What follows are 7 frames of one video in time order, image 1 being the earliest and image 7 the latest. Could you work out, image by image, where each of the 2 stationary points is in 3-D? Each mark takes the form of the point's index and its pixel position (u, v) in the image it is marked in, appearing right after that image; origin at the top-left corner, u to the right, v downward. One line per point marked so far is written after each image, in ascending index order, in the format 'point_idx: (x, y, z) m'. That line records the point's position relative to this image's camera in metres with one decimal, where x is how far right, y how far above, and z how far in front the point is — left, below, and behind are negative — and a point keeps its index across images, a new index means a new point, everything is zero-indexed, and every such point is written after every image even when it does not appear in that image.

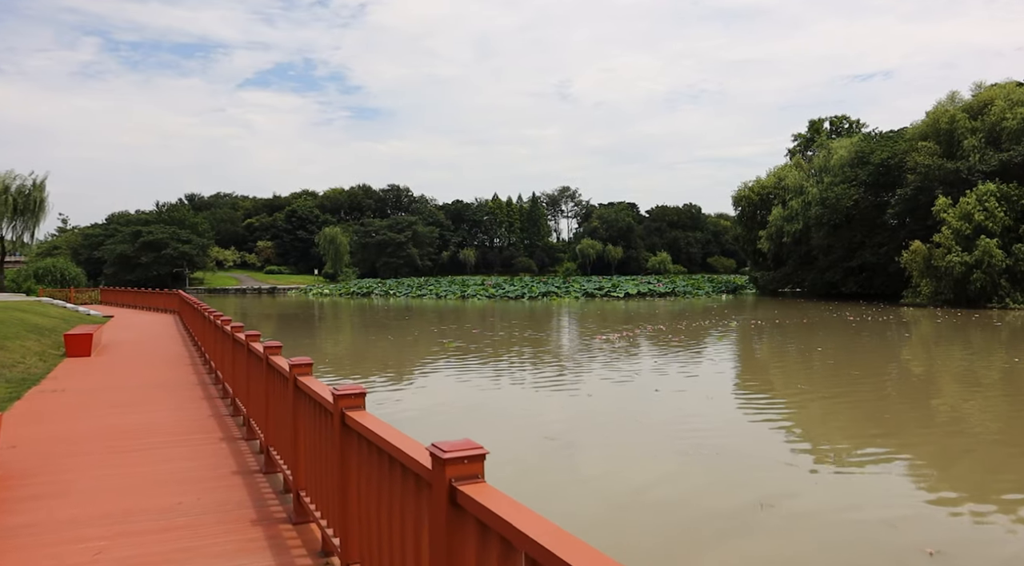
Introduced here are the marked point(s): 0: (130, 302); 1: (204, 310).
0: (-9.7, -0.5, +19.0) m
1: (-3.7, -0.3, +8.8) m
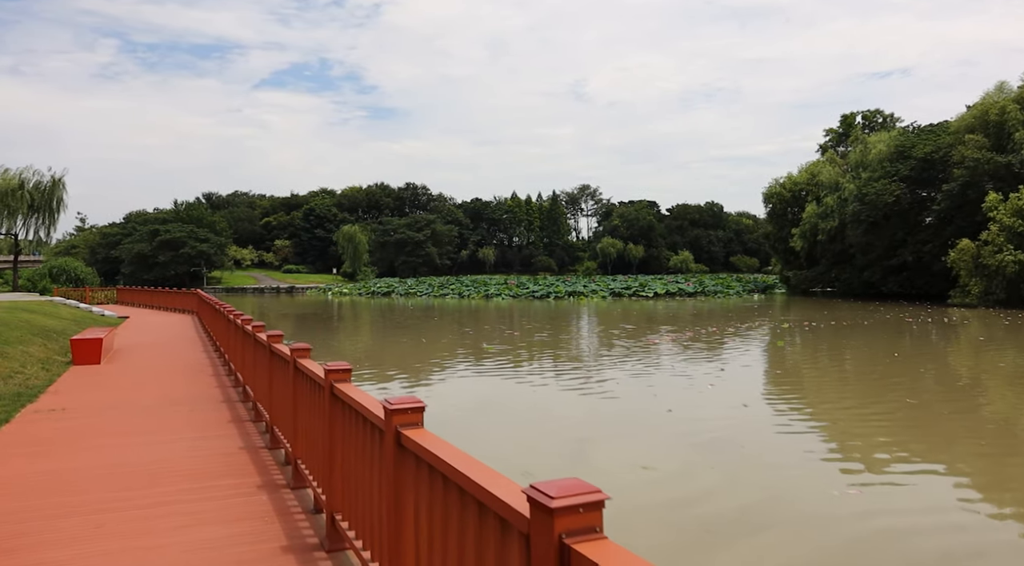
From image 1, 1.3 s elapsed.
0: (-9.1, -0.5, +18.6) m
1: (-3.2, -0.3, +8.3) m
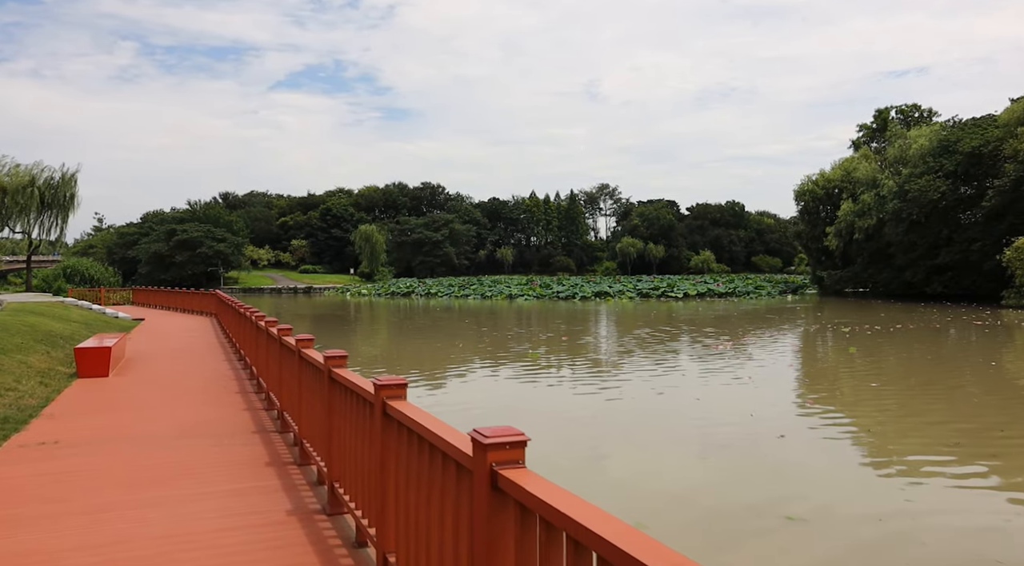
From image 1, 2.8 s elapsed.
0: (-8.5, -0.5, +18.1) m
1: (-2.8, -0.3, +7.7) m
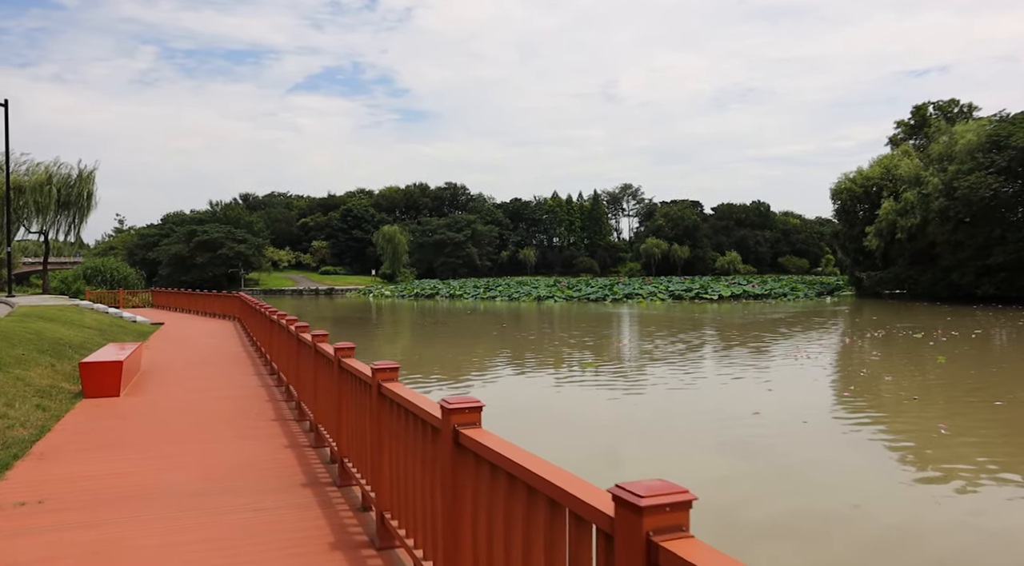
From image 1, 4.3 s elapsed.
0: (-7.8, -0.6, +17.7) m
1: (-2.3, -0.3, +7.2) m
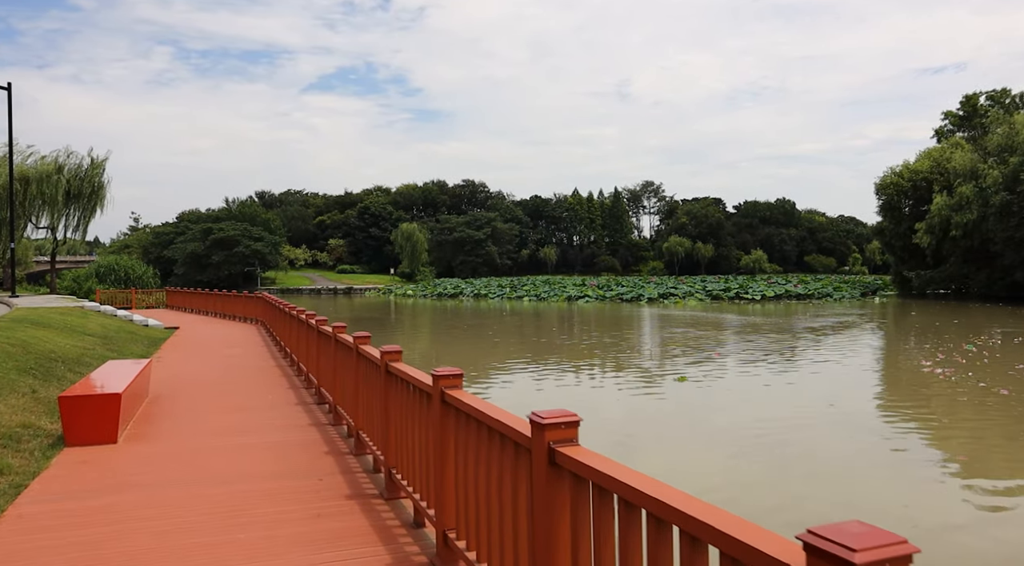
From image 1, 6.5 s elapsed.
0: (-7.1, -0.5, +16.9) m
1: (-1.8, -0.3, +6.3) m
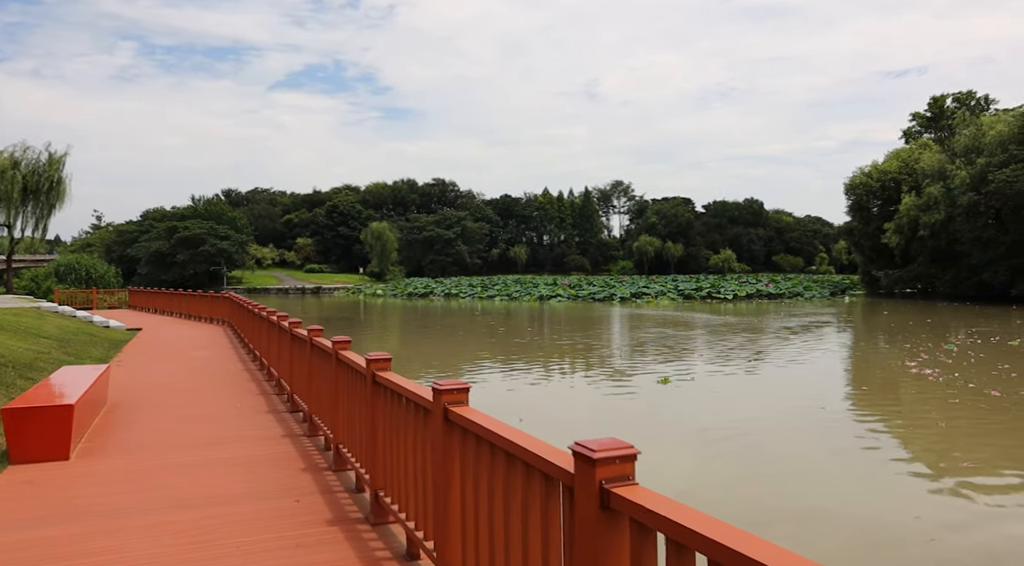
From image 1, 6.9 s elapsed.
0: (-7.6, -0.5, +16.4) m
1: (-2.0, -0.3, +6.0) m
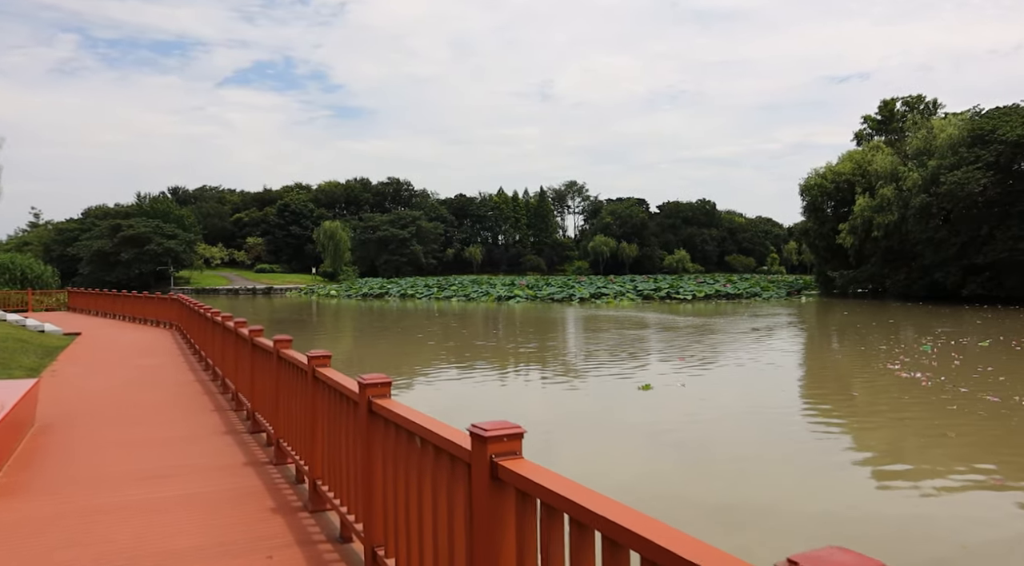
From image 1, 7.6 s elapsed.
0: (-8.5, -0.5, +15.7) m
1: (-2.2, -0.3, +5.6) m
